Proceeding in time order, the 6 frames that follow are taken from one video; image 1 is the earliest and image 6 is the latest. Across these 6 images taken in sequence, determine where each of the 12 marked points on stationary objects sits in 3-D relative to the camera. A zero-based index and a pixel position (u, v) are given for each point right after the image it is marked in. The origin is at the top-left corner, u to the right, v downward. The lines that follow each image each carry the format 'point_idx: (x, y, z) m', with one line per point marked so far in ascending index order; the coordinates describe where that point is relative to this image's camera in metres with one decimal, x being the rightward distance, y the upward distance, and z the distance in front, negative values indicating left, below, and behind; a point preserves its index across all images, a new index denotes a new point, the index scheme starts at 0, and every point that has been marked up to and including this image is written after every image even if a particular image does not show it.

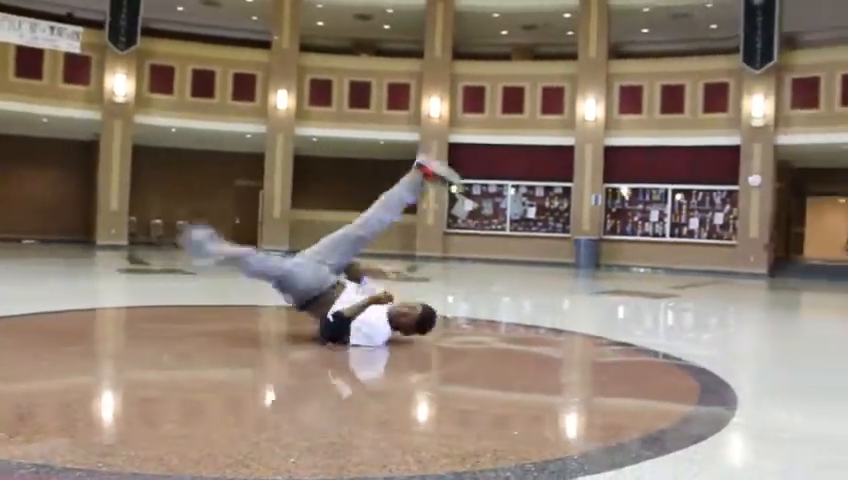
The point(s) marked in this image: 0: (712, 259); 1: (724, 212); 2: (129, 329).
0: (+7.0, -0.4, +20.0) m
1: (+7.2, +0.7, +19.9) m
2: (-2.5, -0.8, +7.0) m
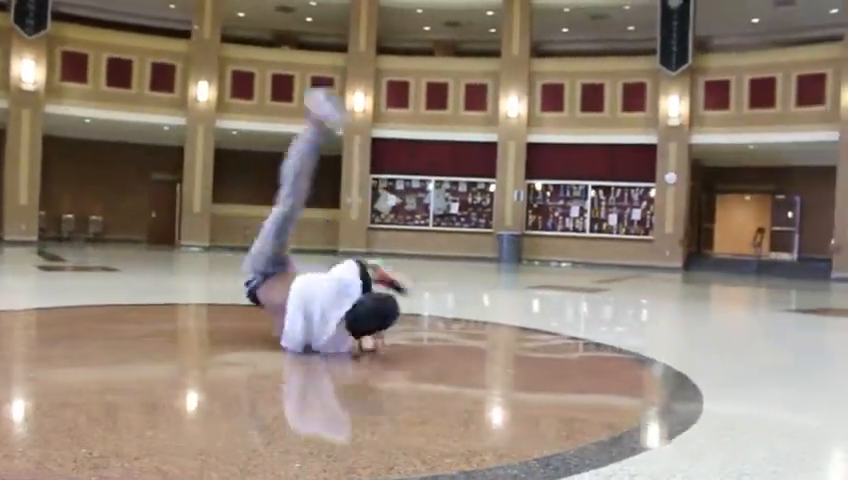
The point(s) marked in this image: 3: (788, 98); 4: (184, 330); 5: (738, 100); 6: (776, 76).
0: (+5.2, -0.3, +20.6) m
1: (+5.4, +0.8, +20.5) m
2: (-2.9, -0.7, +6.7) m
3: (+8.4, +3.2, +18.8) m
4: (-2.1, -0.8, +7.2) m
5: (+7.4, +3.3, +19.4) m
6: (+8.2, +3.8, +19.0) m
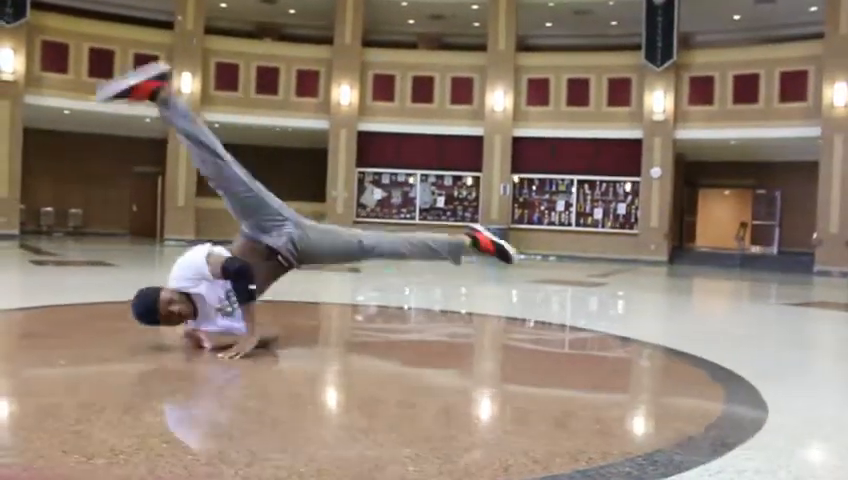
0: (+4.8, -0.2, +20.9) m
1: (+5.1, +1.0, +20.7) m
2: (-2.5, -0.7, +6.6) m
3: (+8.1, +3.4, +19.2) m
4: (-1.8, -0.7, +7.1) m
5: (+7.1, +3.5, +19.7) m
6: (+7.9, +3.9, +19.4) m
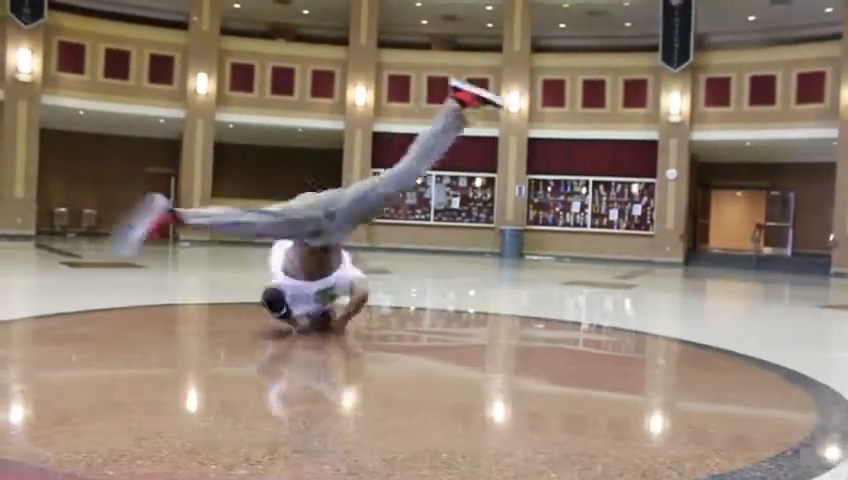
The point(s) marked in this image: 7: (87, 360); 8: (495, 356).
0: (+5.2, -0.2, +20.9) m
1: (+5.5, +0.9, +20.7) m
2: (-2.1, -0.7, +6.6) m
3: (+8.5, +3.4, +19.2) m
4: (-1.3, -0.8, +7.1) m
5: (+7.5, +3.4, +19.8) m
6: (+8.3, +3.9, +19.4) m
7: (-2.1, -0.7, +5.2) m
8: (+0.5, -0.9, +6.3) m
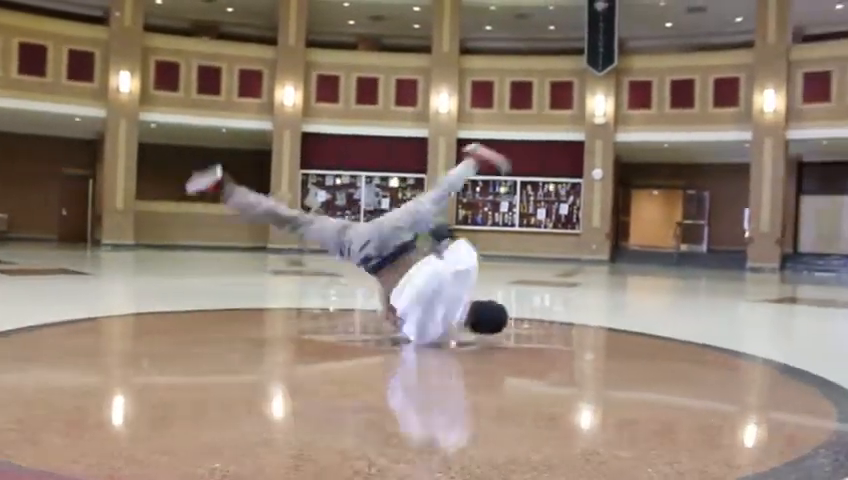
0: (+3.5, -0.2, +21.4) m
1: (+3.7, +1.0, +21.3) m
2: (-2.1, -0.8, +6.3) m
3: (+6.9, +3.4, +20.1) m
4: (-1.4, -0.8, +6.9) m
5: (+5.9, +3.5, +20.6) m
6: (+6.7, +4.0, +20.3) m
7: (-2.0, -0.8, +5.0) m
8: (+0.5, -0.9, +6.4) m
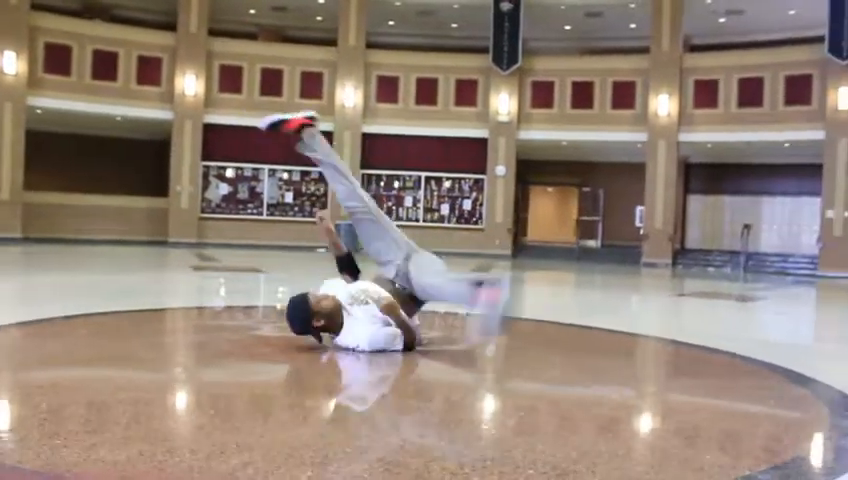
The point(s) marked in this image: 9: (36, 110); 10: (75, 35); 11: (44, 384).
0: (+1.0, 0.0, +21.7) m
1: (+1.3, +1.1, +21.7) m
2: (-2.3, -0.7, +6.0) m
3: (+4.6, +3.5, +21.0) m
4: (-1.6, -0.8, +6.7) m
5: (+3.5, +3.6, +21.2) m
6: (+4.3, +4.1, +21.1) m
7: (-2.0, -0.7, +4.7) m
8: (+0.3, -0.9, +6.5) m
9: (-9.0, +3.0, +19.3) m
10: (-8.1, +4.8, +19.1) m
11: (-2.0, -0.8, +4.3) m
